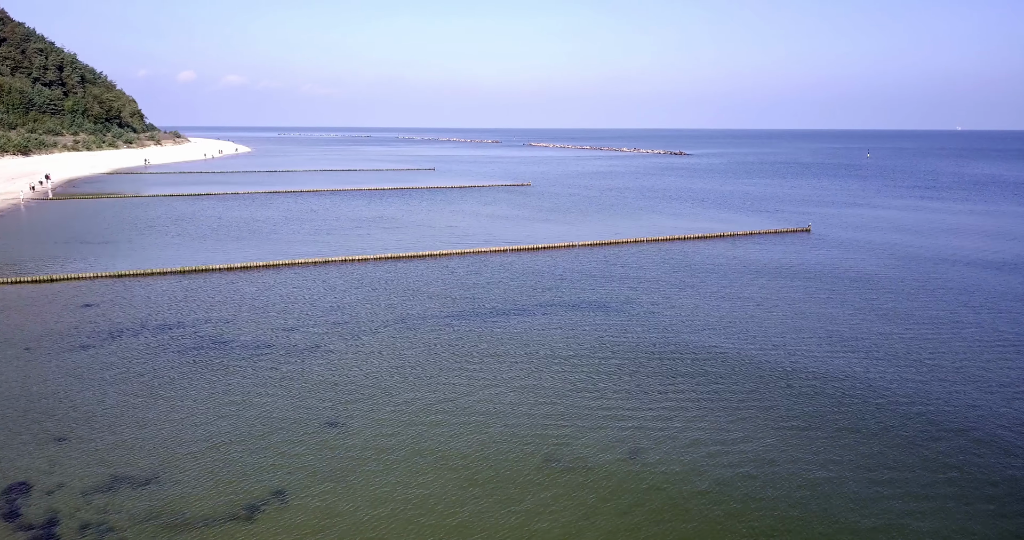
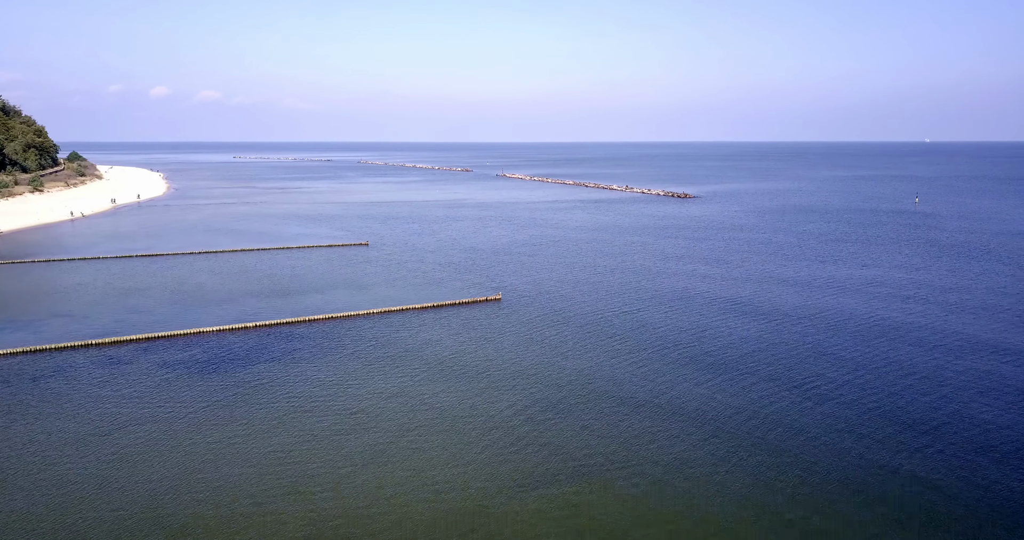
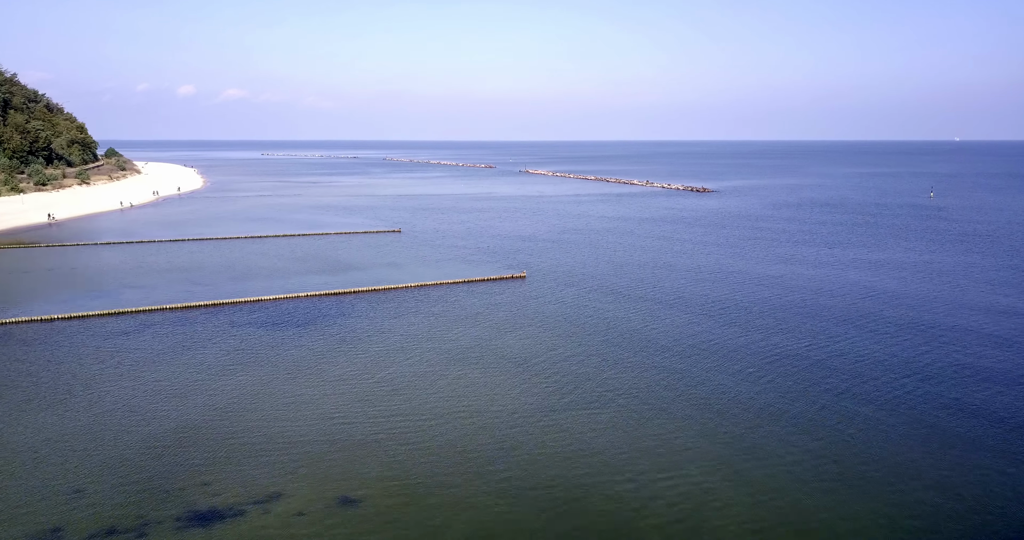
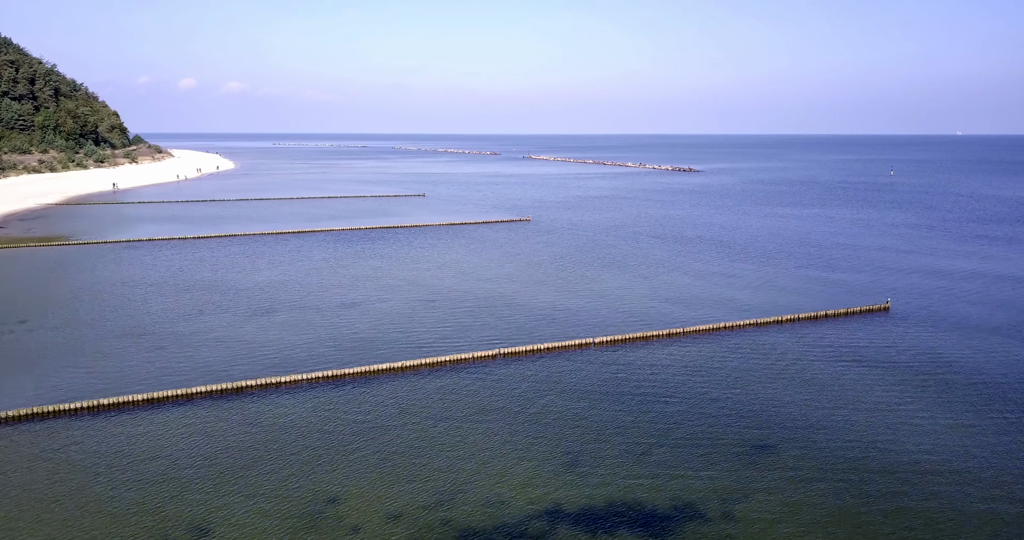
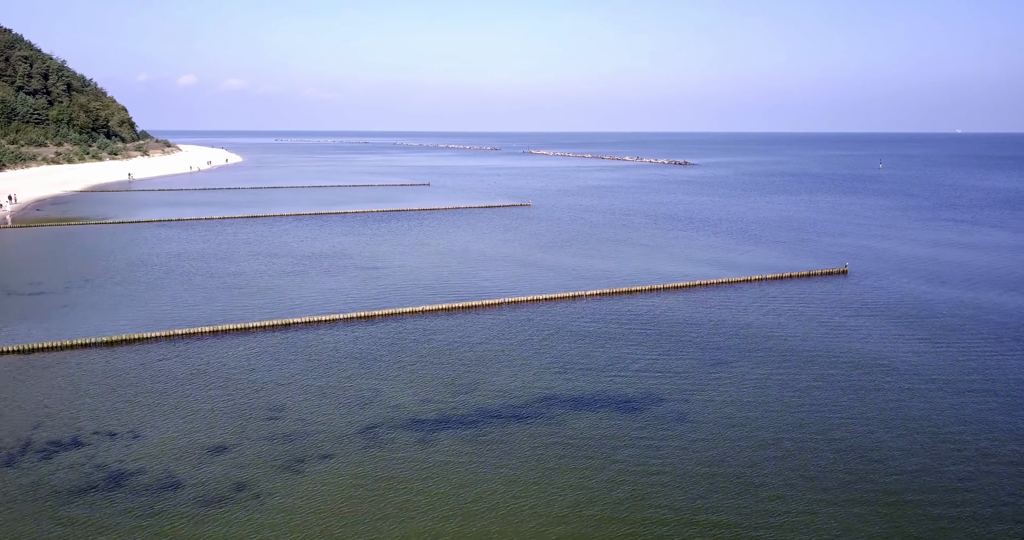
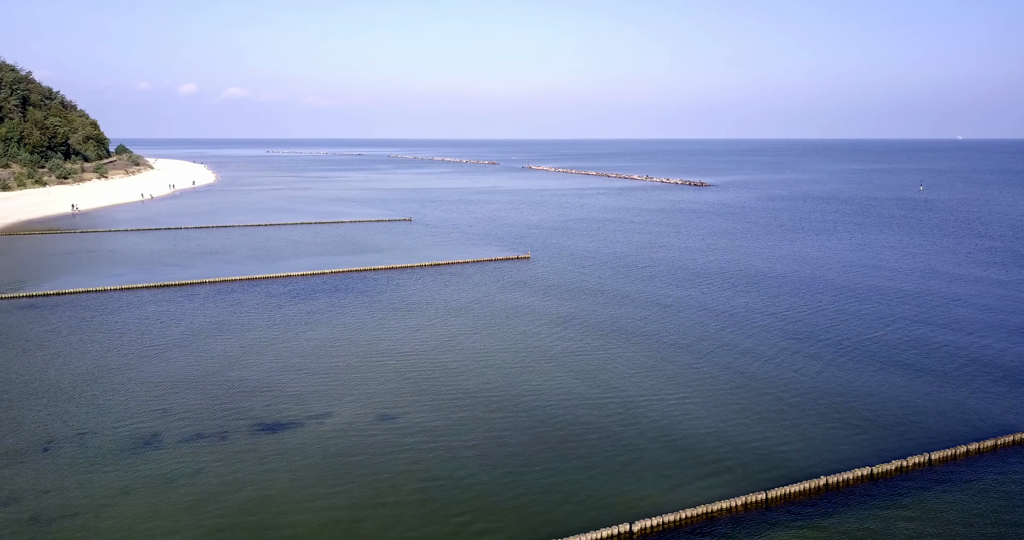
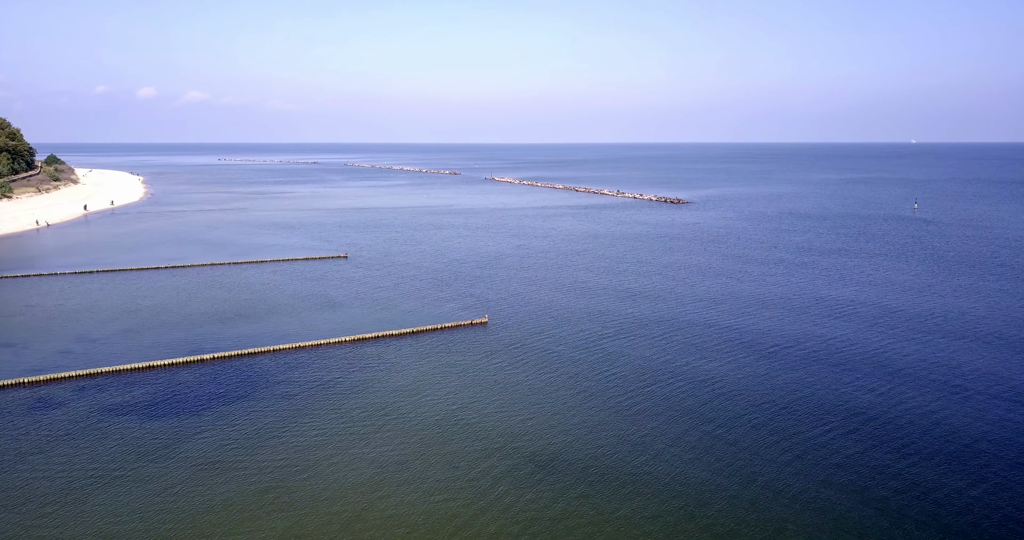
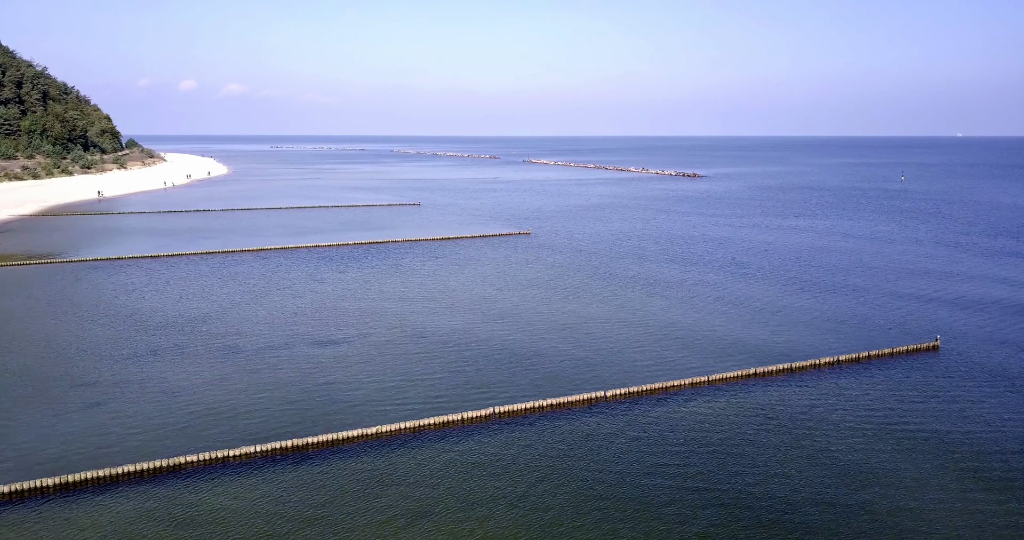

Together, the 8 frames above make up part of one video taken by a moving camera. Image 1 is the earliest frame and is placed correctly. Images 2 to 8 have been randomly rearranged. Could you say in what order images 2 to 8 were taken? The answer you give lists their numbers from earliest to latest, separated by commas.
5, 4, 8, 6, 3, 2, 7
